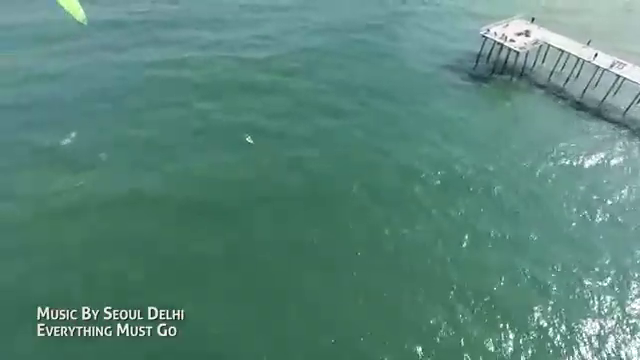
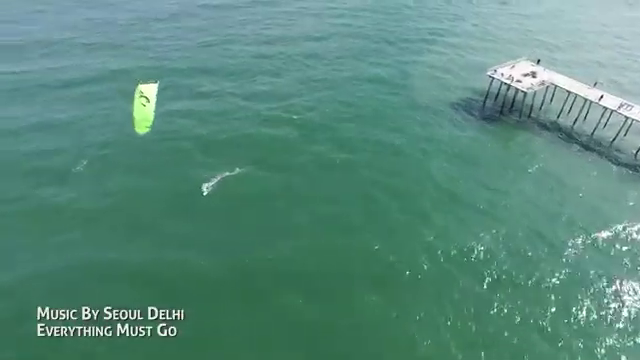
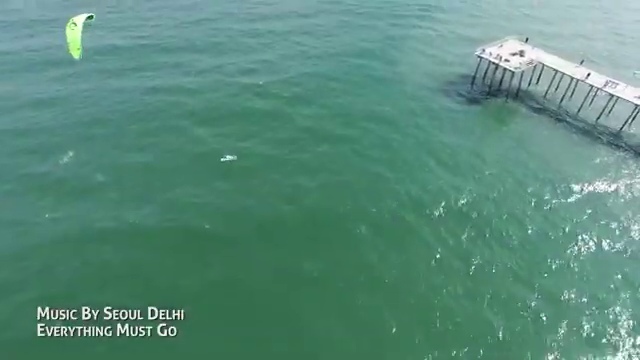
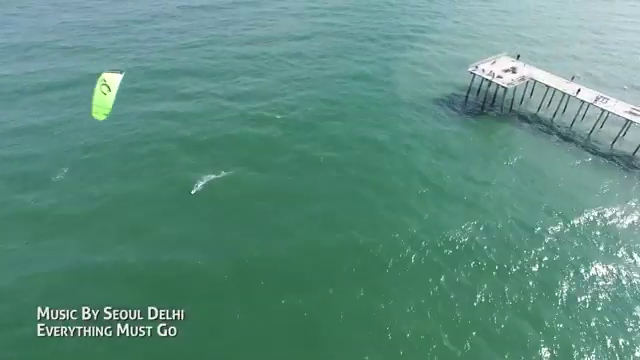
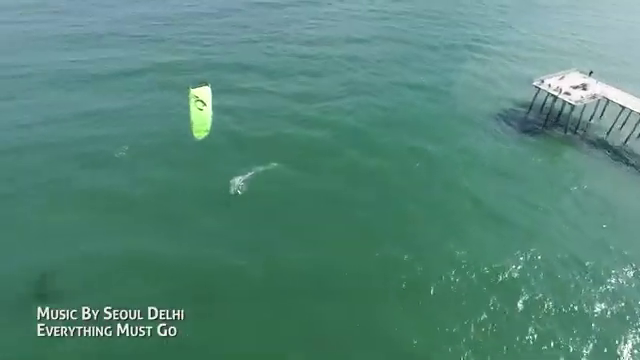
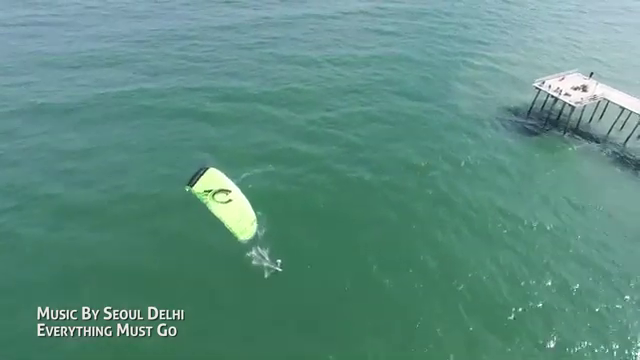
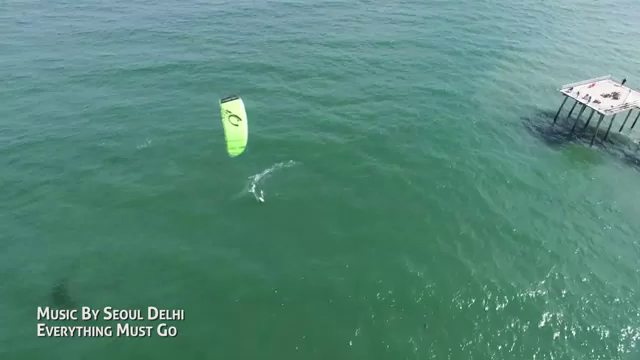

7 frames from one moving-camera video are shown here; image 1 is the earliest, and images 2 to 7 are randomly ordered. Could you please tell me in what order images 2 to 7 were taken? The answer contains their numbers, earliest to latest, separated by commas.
3, 4, 2, 5, 7, 6
